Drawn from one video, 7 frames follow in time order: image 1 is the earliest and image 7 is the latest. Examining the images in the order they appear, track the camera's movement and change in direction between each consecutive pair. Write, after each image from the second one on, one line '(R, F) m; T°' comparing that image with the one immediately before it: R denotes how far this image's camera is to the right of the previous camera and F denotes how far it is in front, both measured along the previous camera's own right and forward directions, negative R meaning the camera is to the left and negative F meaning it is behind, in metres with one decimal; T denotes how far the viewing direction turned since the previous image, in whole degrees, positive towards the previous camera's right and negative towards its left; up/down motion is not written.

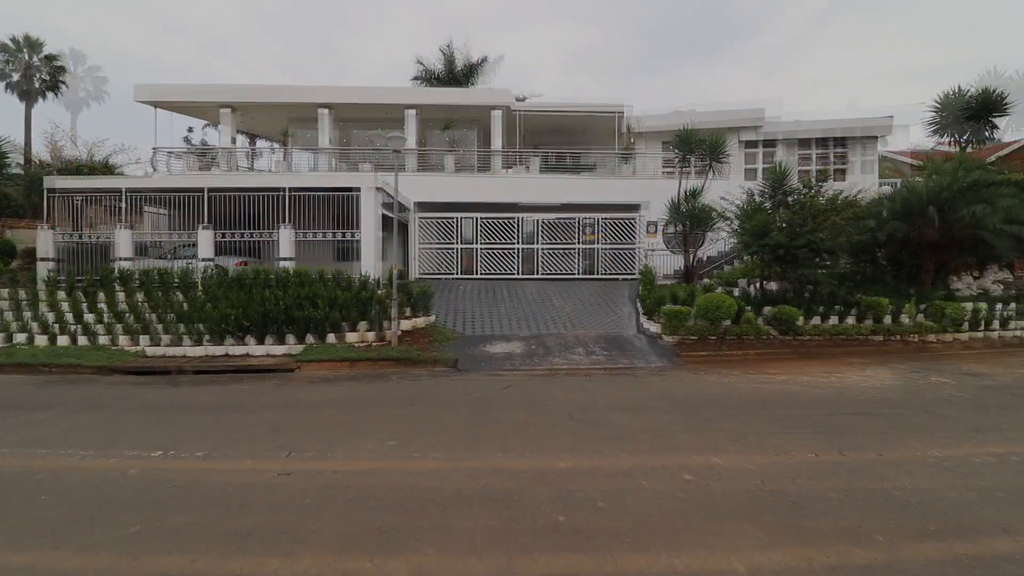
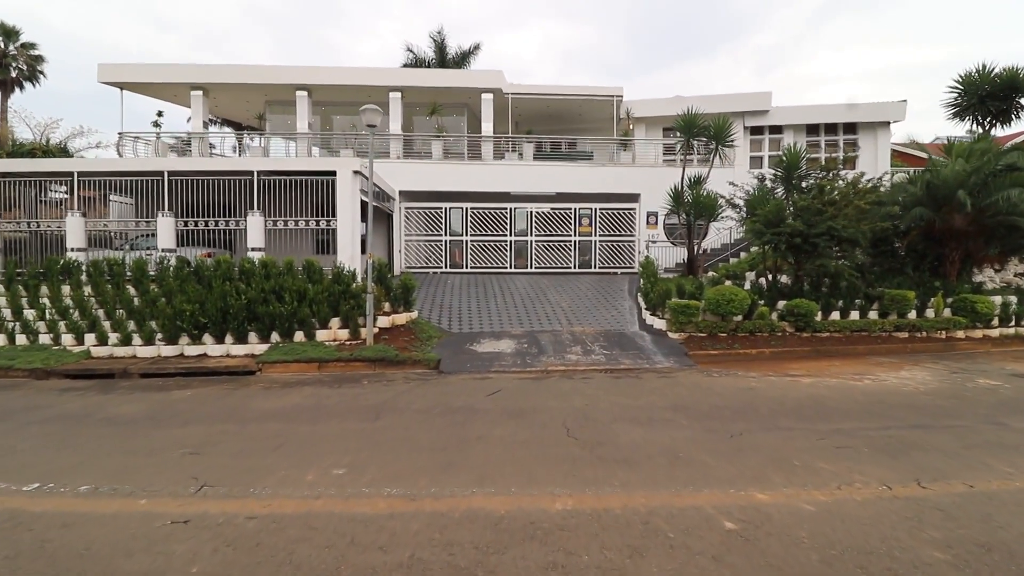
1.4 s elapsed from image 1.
(+0.1, +1.2) m; +1°
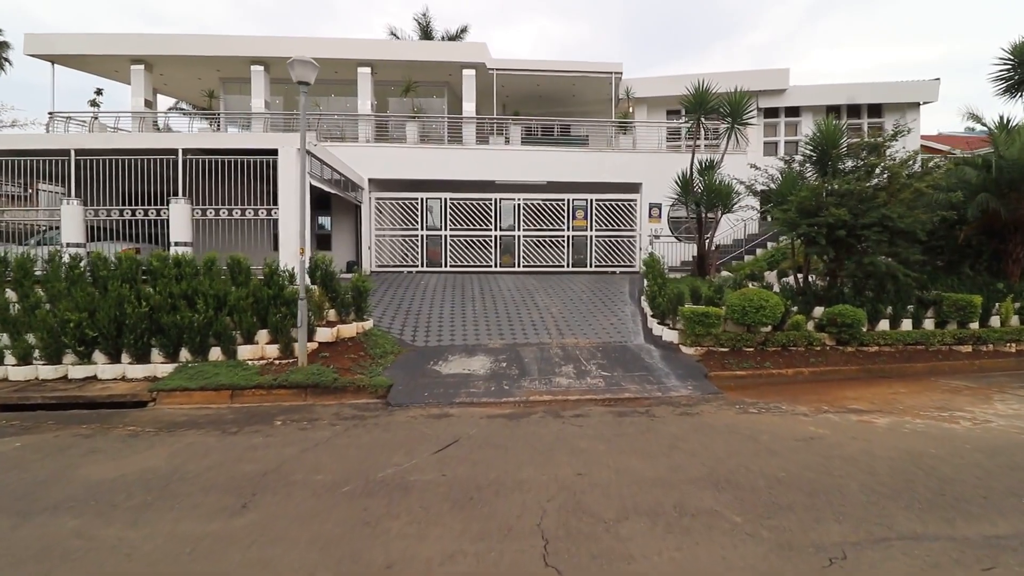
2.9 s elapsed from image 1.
(+0.4, +2.1) m; +1°
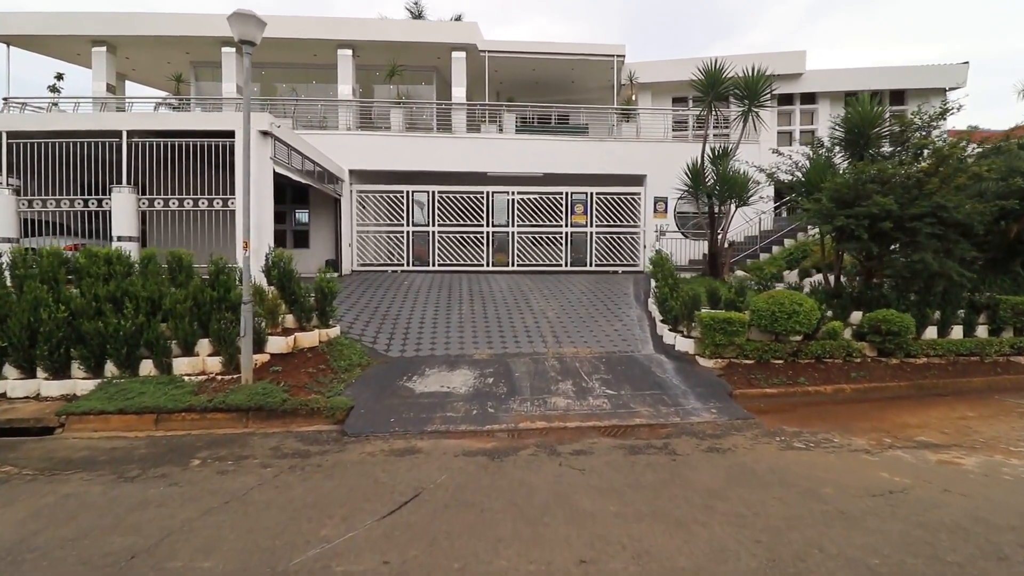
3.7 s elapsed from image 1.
(+0.2, +1.3) m; 0°
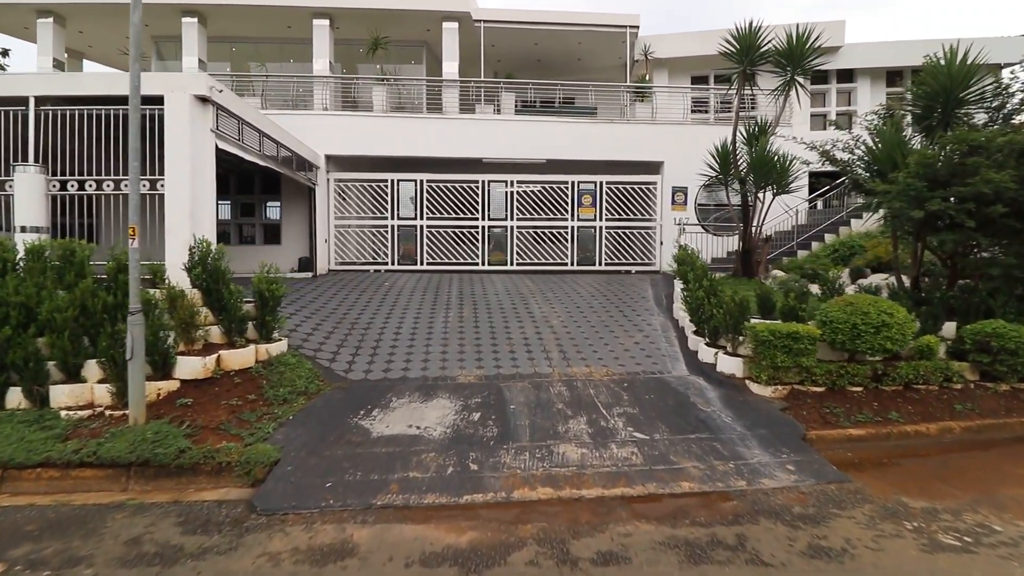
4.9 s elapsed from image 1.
(+0.1, +1.7) m; 0°
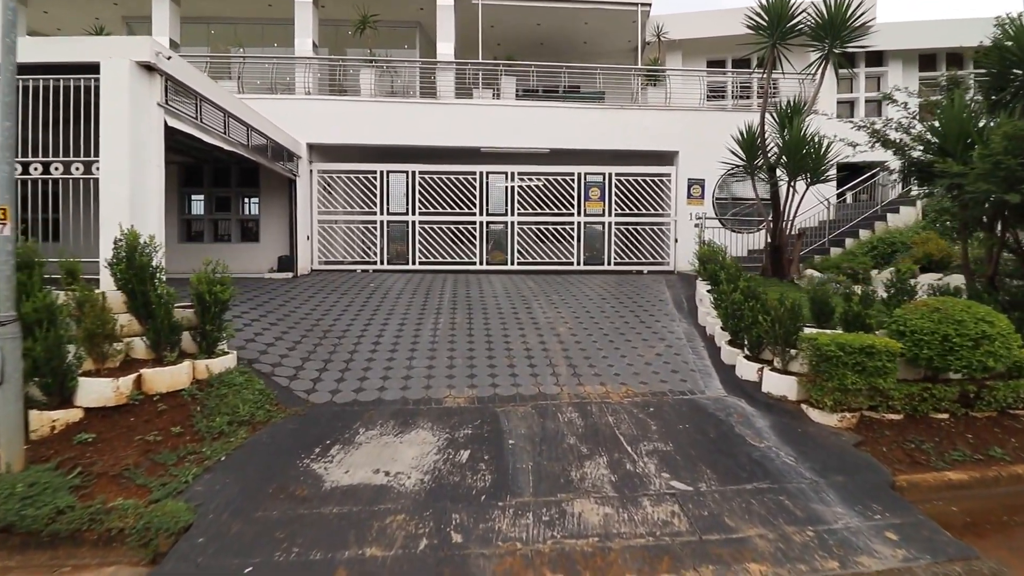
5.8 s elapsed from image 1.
(0.0, +1.1) m; 0°
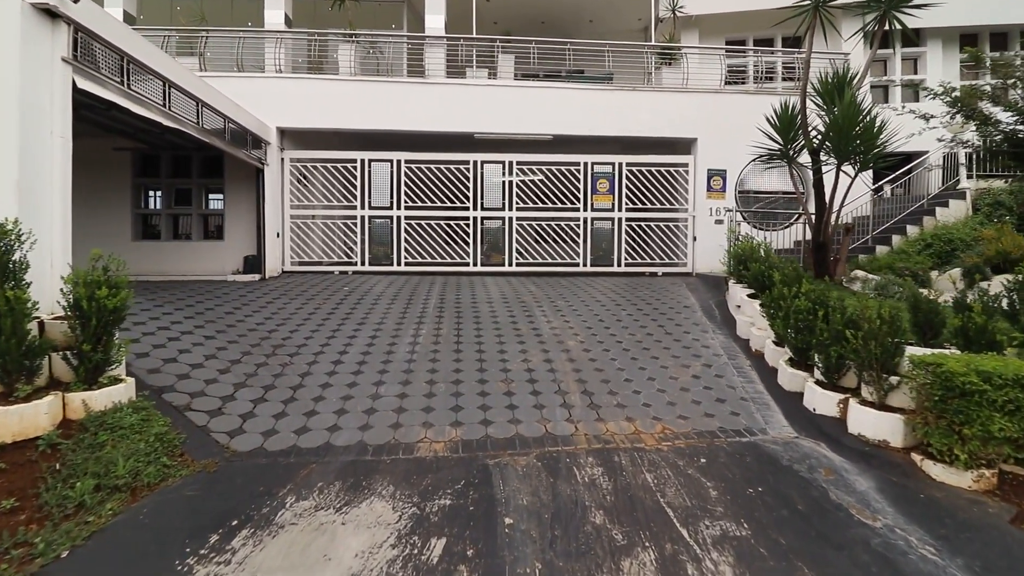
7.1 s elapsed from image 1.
(0.0, +1.3) m; 0°
